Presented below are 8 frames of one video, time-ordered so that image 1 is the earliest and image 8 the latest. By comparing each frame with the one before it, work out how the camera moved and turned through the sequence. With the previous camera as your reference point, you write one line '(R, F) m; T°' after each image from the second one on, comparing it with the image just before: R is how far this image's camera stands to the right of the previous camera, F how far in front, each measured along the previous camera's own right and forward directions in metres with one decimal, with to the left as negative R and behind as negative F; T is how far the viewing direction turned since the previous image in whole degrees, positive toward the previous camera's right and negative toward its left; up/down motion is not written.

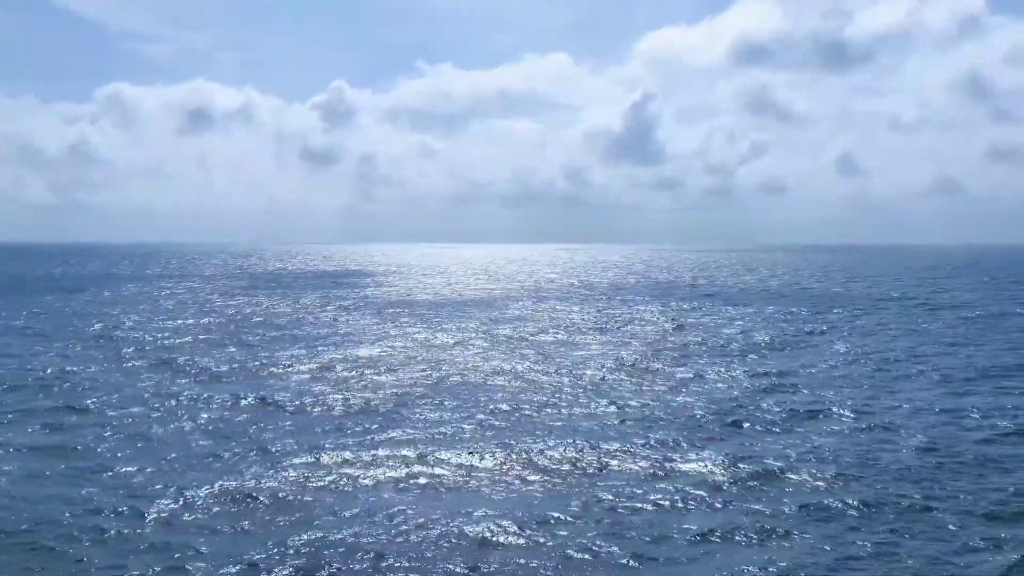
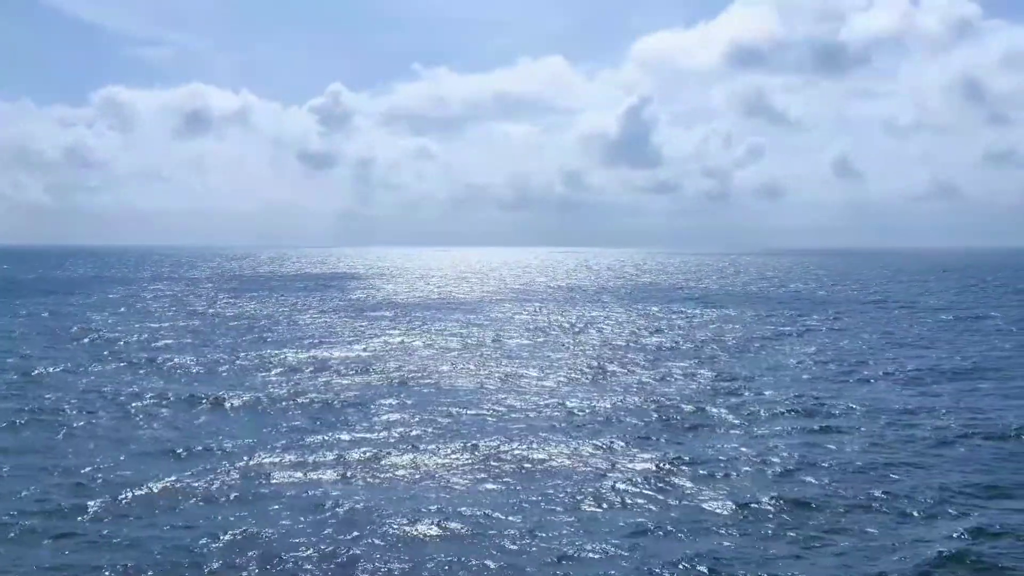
(+1.6, -0.4) m; 0°
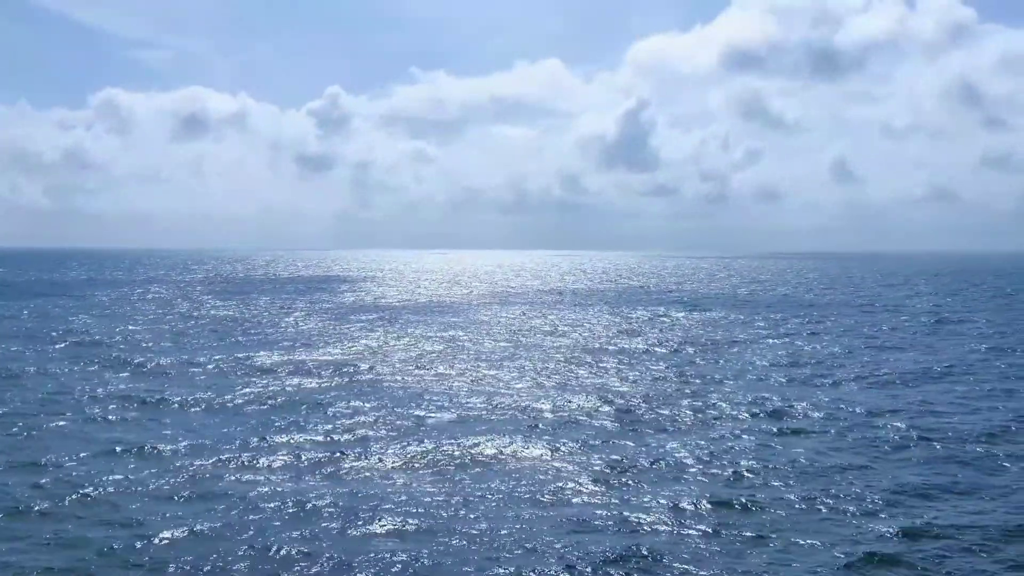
(+1.6, -0.4) m; 0°
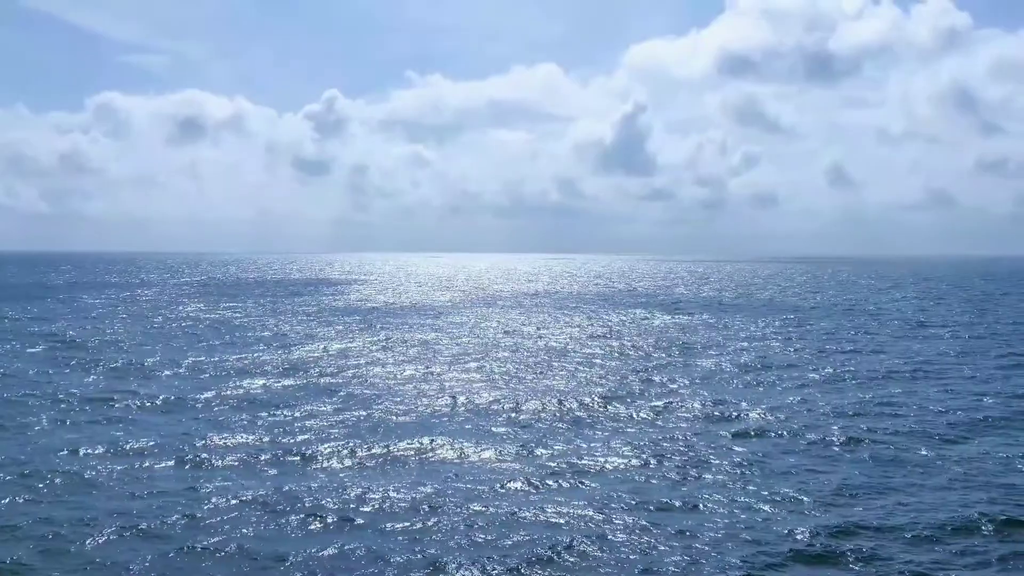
(+1.8, -0.3) m; 0°
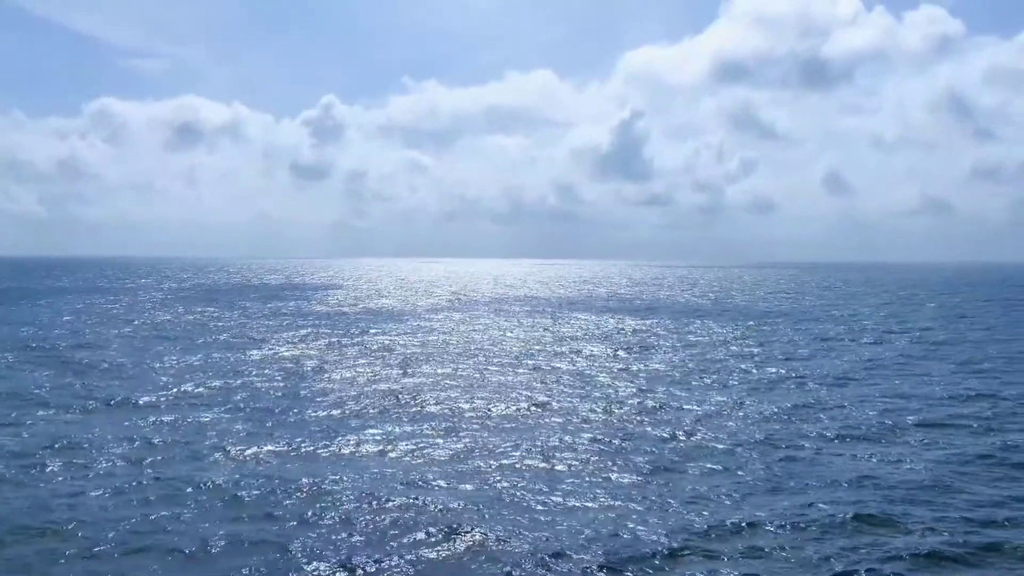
(+2.5, -0.1) m; 0°
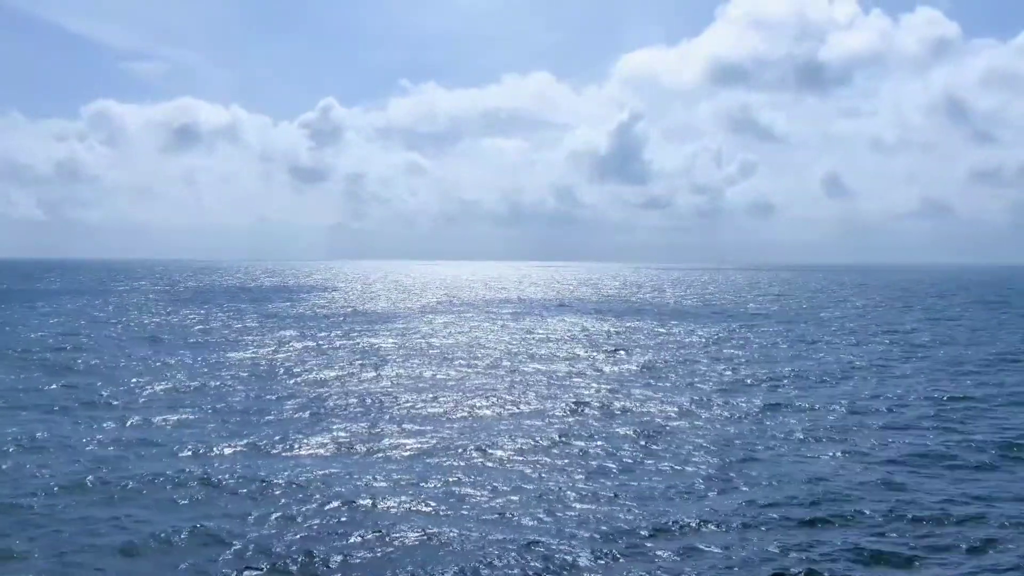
(+1.0, -0.1) m; 0°
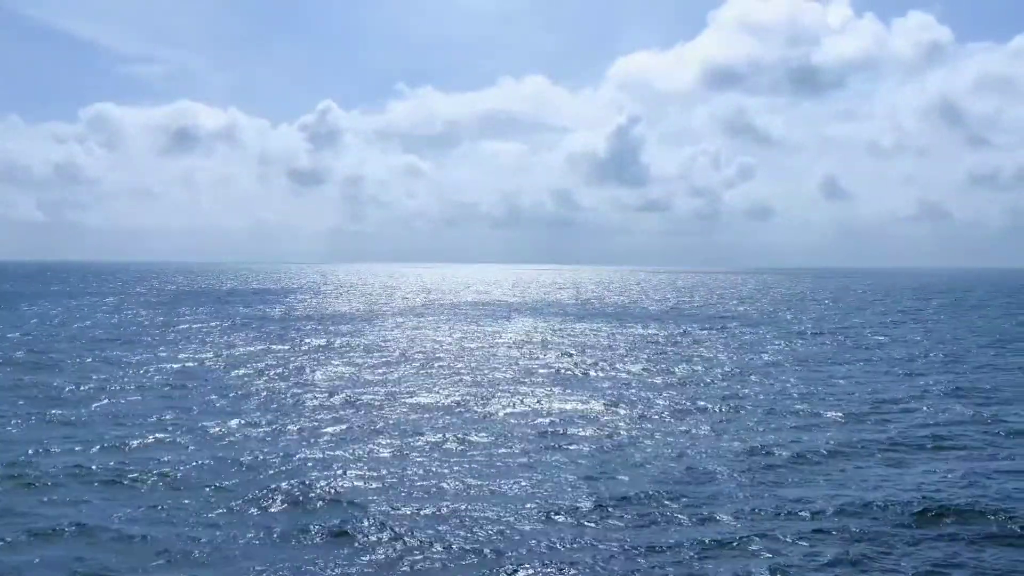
(+1.8, -0.1) m; 0°
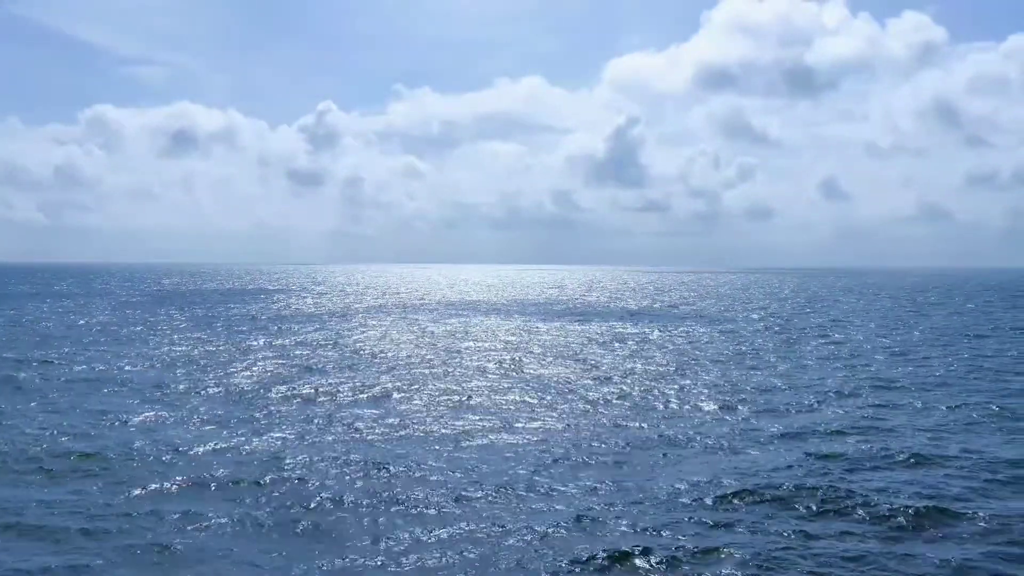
(+1.5, +0.1) m; 0°
